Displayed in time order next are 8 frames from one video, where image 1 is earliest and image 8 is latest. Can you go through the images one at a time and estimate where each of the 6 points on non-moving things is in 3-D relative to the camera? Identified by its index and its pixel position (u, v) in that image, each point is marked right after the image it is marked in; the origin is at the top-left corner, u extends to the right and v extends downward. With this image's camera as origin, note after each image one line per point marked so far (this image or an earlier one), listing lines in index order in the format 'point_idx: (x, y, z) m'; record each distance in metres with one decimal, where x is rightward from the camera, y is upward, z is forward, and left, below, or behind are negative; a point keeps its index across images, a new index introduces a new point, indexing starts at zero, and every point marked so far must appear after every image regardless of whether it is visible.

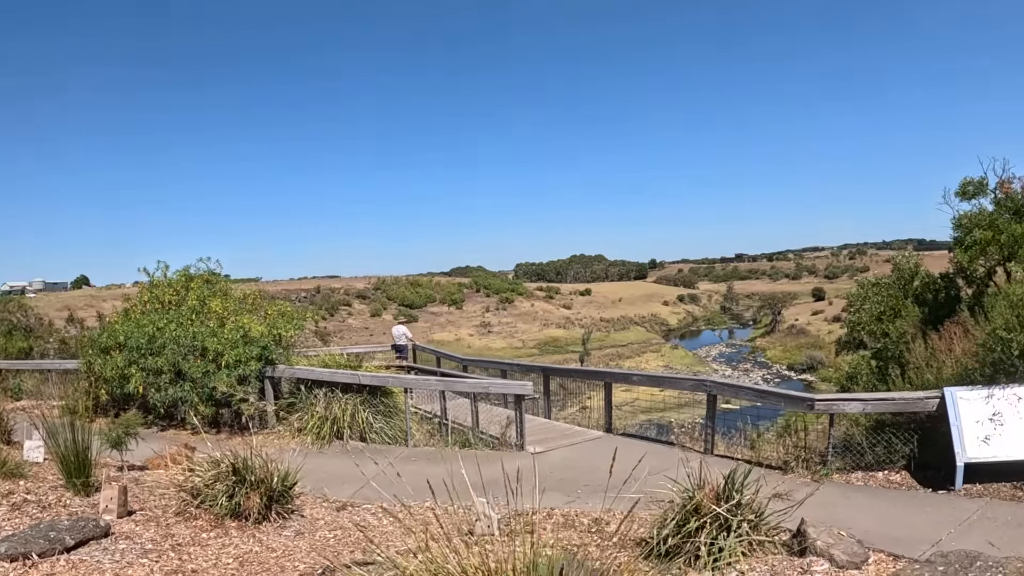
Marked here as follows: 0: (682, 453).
0: (+1.6, -1.6, +6.7) m
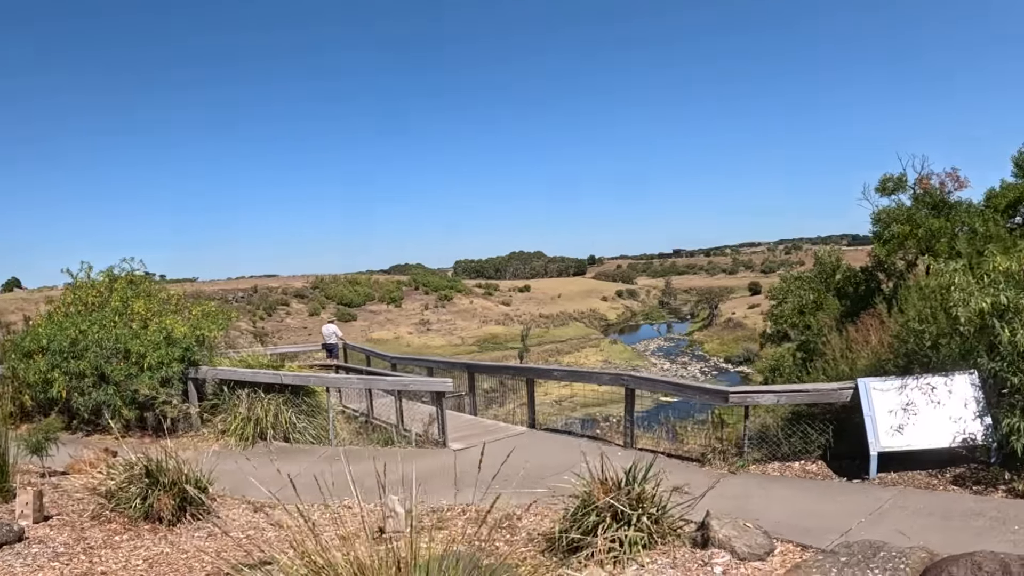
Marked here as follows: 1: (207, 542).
0: (+0.9, -1.5, +6.6) m
1: (-2.7, -2.3, +6.2) m
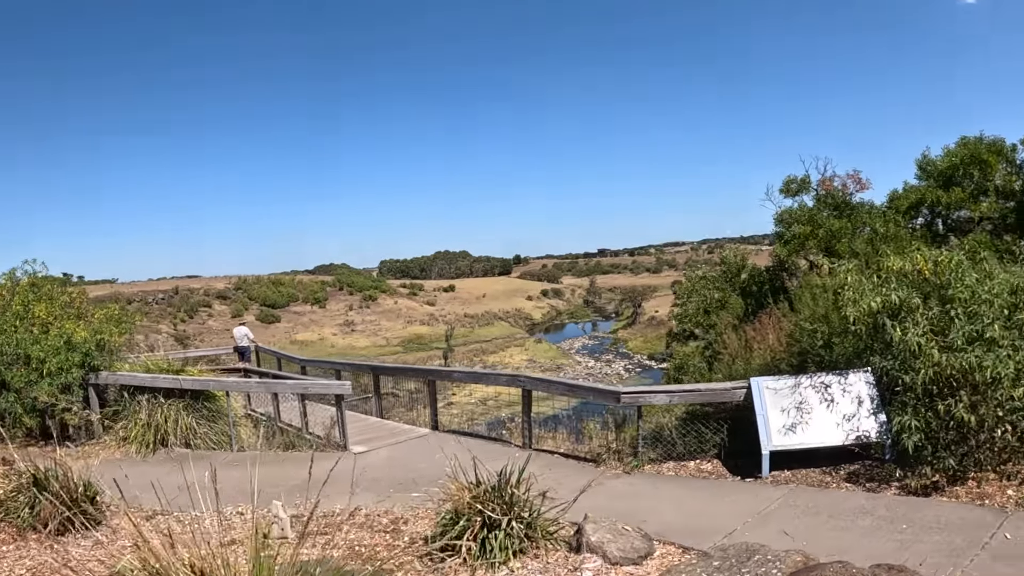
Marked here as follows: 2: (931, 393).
0: (-0.1, -1.5, +6.4) m
1: (-3.7, -2.3, +5.9) m
2: (+3.3, -0.8, +5.1) m
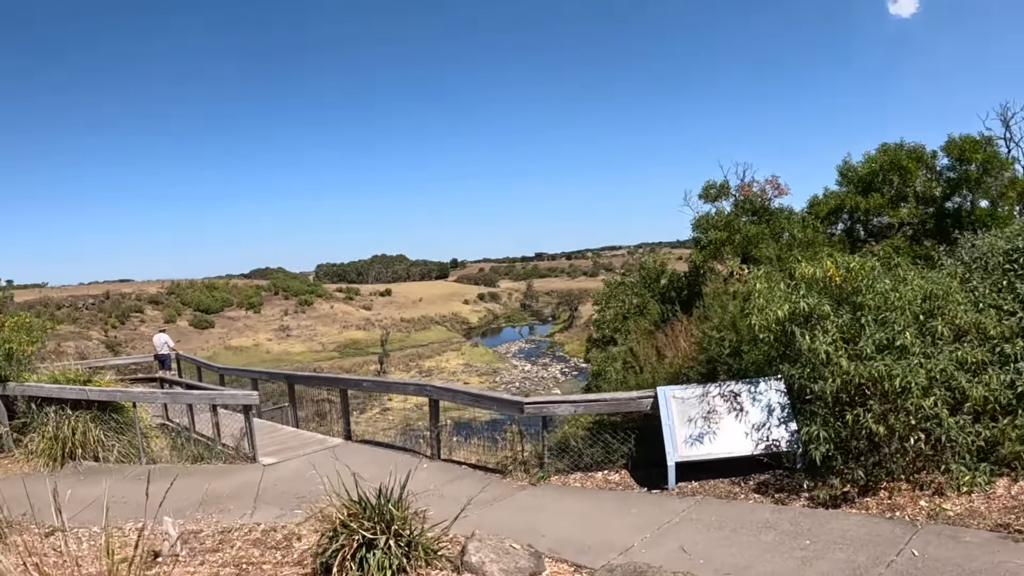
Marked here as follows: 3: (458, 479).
0: (-0.9, -1.6, +6.3) m
1: (-4.5, -2.4, +5.7) m
2: (+2.5, -0.8, +5.1) m
3: (-0.5, -1.6, +5.8) m
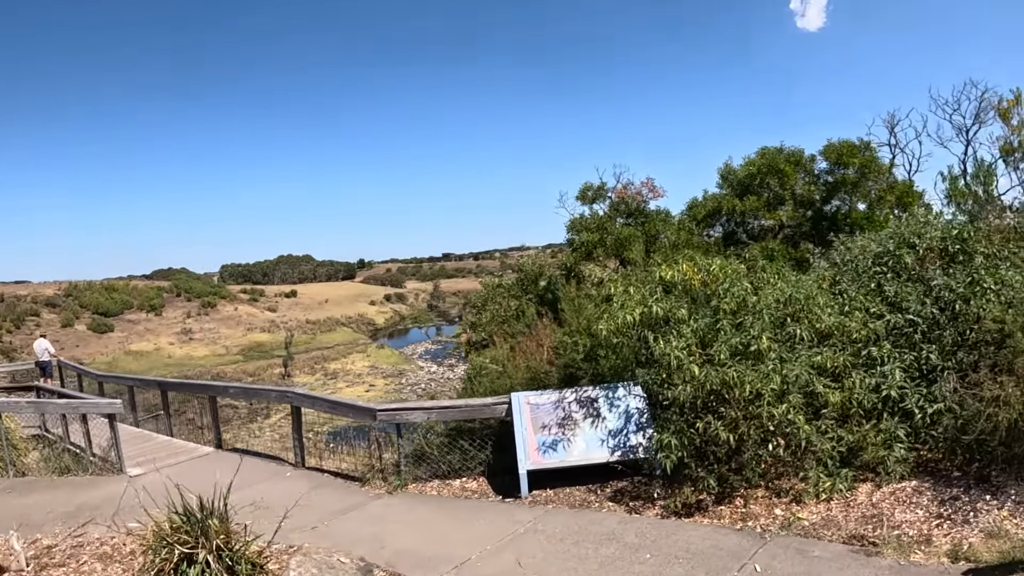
0: (-2.1, -1.6, +6.2) m
1: (-5.6, -2.5, +5.4) m
2: (+1.4, -0.9, +5.1) m
3: (-1.6, -1.7, +5.7) m
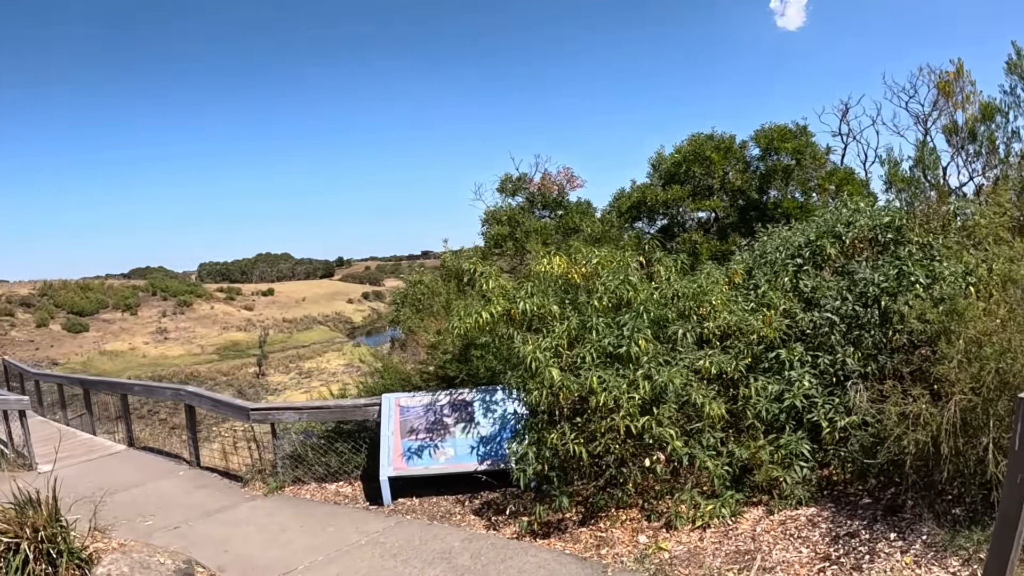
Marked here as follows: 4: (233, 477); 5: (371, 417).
0: (-3.0, -1.6, +6.1) m
1: (-6.6, -2.5, +5.7) m
2: (+0.3, -0.9, +4.8) m
3: (-2.6, -1.7, +5.7) m
4: (-2.4, -1.6, +5.9) m
5: (-1.1, -1.0, +5.5) m
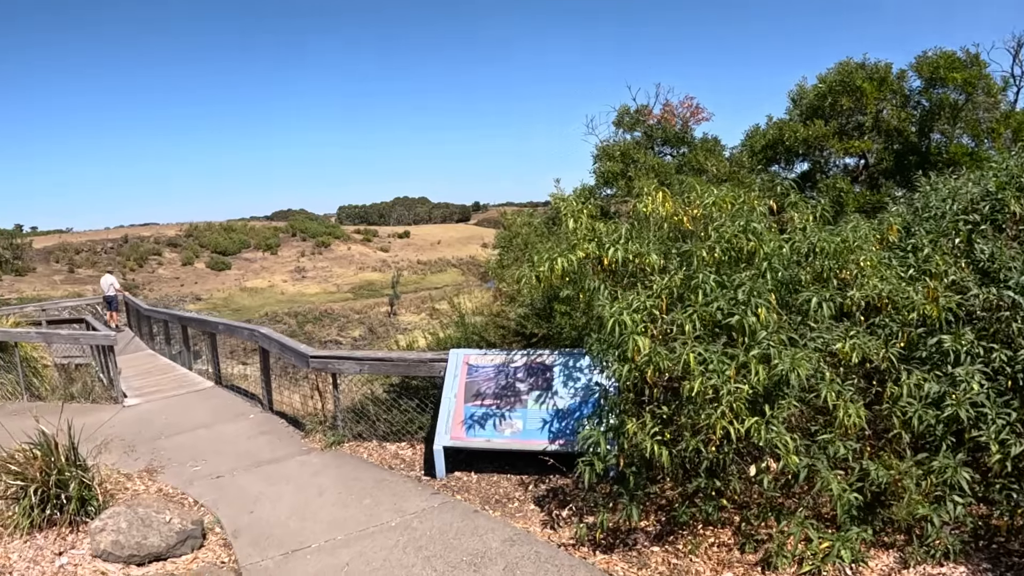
0: (-2.3, -1.0, +5.9) m
1: (-5.9, -1.7, +6.3) m
2: (+0.7, -0.6, +3.7) m
3: (-1.9, -1.1, +5.3) m
4: (-1.7, -1.1, +5.5) m
5: (-0.5, -0.6, +4.7) m
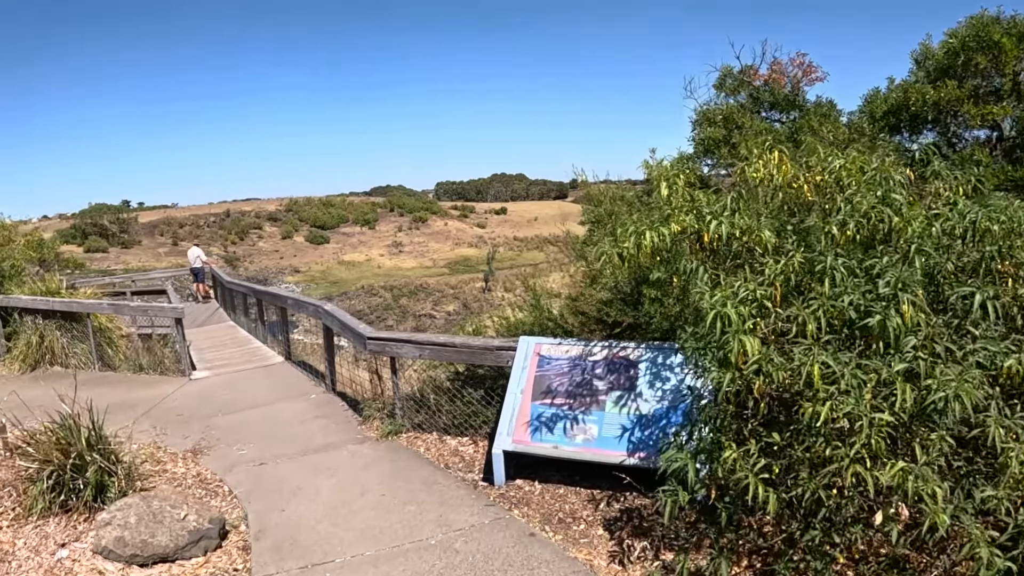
0: (-1.6, -0.8, +5.5) m
1: (-5.1, -1.4, +6.5) m
2: (+1.0, -0.5, +2.9) m
3: (-1.4, -0.9, +4.9) m
4: (-1.1, -0.9, +5.0) m
5: (0.0, -0.5, +4.1) m
